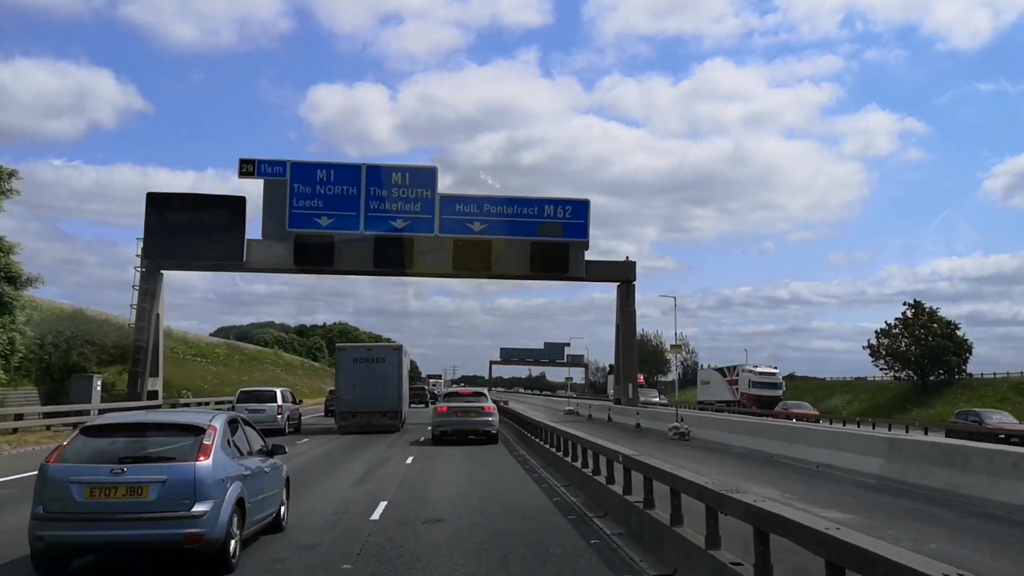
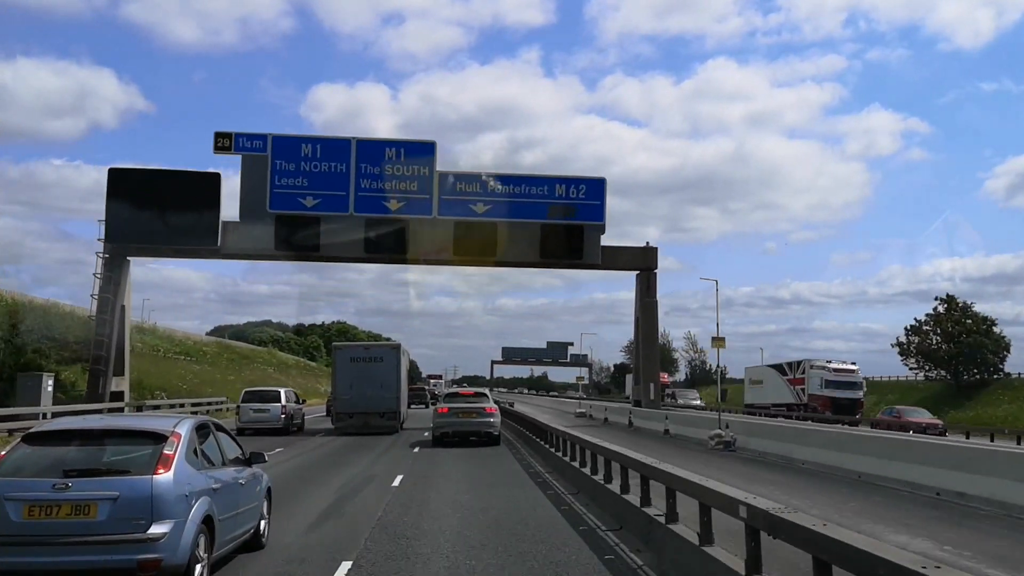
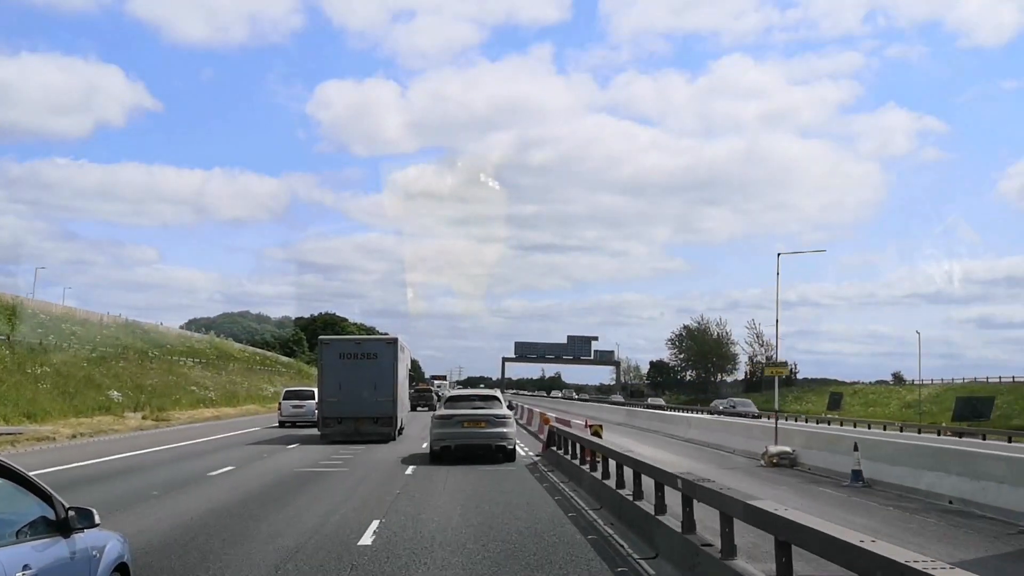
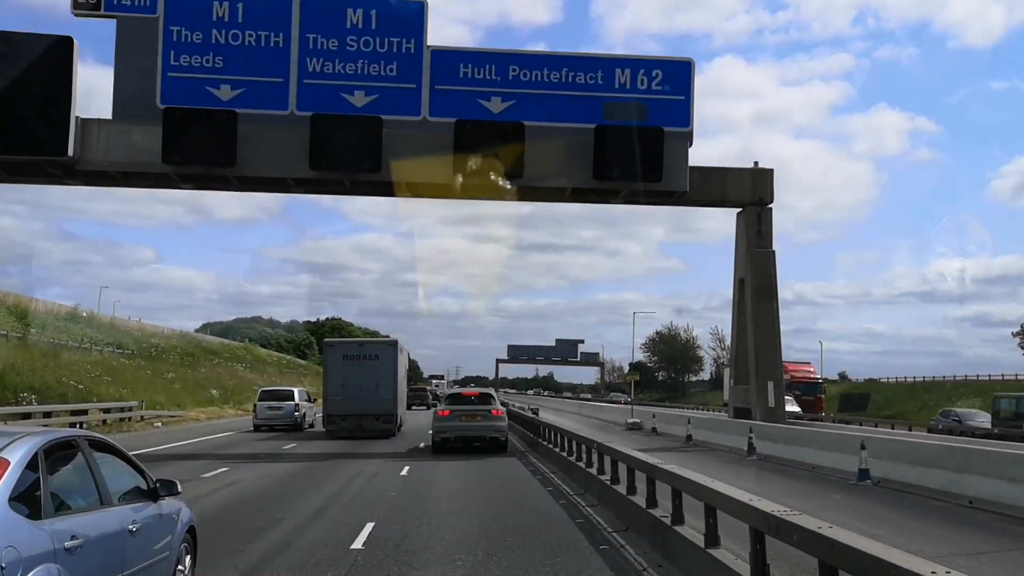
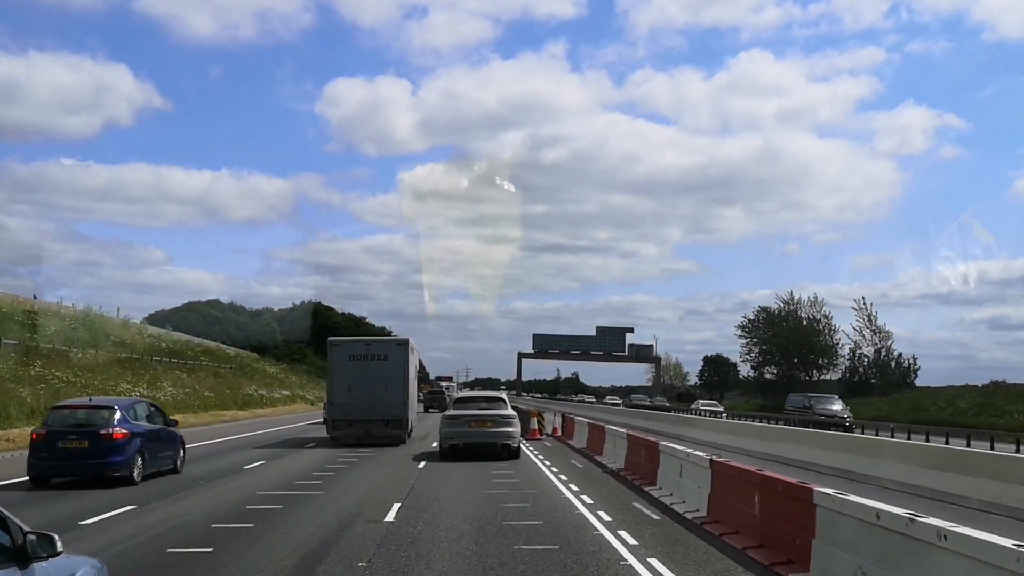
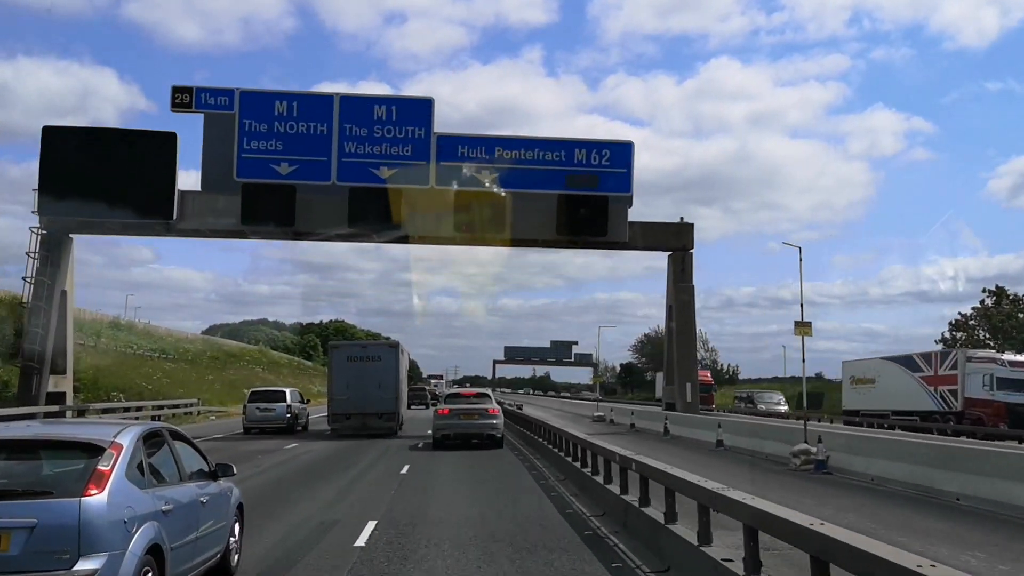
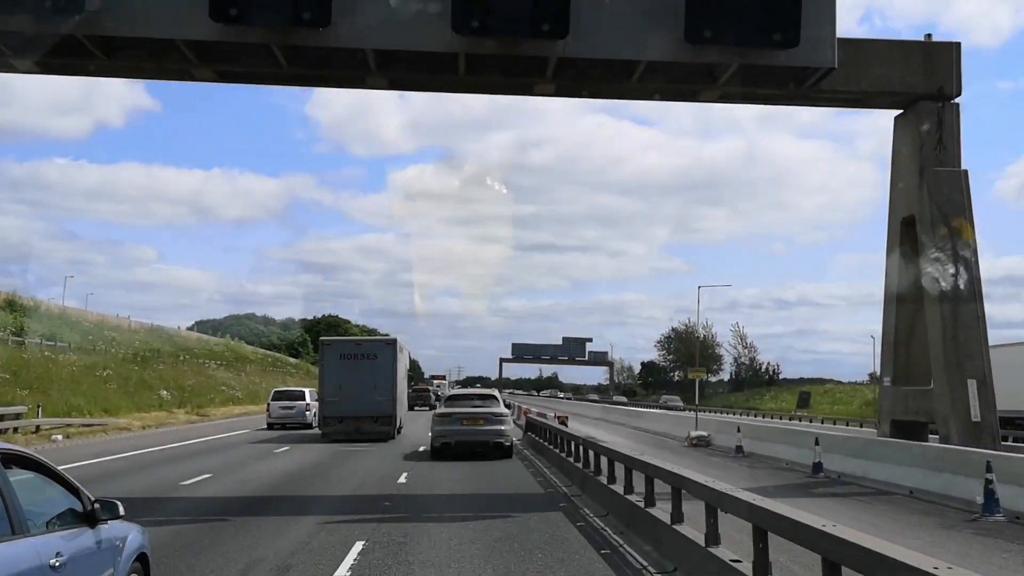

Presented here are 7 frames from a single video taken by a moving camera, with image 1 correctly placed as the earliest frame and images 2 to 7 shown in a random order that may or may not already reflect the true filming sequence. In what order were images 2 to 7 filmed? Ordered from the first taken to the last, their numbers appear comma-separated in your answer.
2, 6, 4, 7, 3, 5
